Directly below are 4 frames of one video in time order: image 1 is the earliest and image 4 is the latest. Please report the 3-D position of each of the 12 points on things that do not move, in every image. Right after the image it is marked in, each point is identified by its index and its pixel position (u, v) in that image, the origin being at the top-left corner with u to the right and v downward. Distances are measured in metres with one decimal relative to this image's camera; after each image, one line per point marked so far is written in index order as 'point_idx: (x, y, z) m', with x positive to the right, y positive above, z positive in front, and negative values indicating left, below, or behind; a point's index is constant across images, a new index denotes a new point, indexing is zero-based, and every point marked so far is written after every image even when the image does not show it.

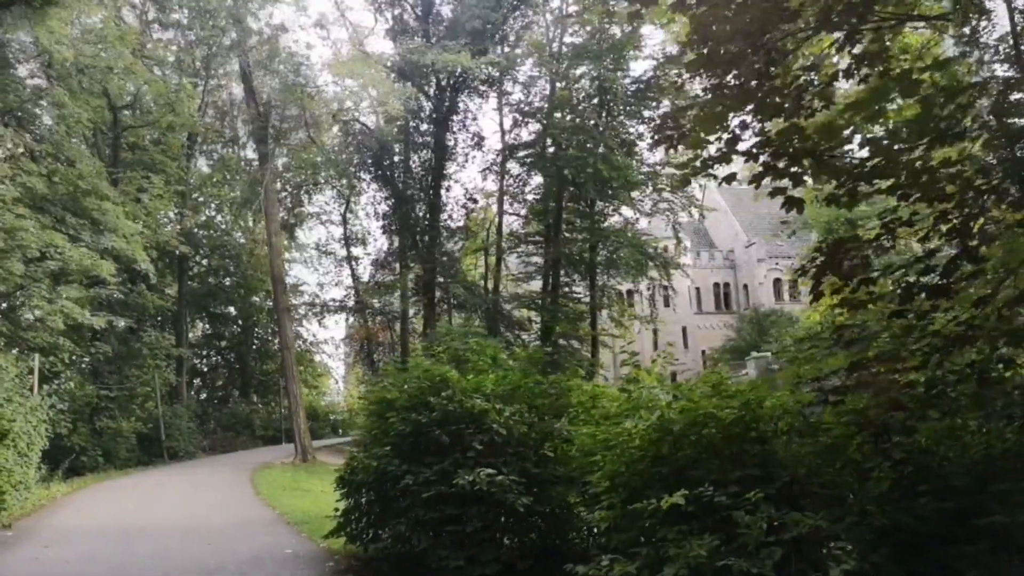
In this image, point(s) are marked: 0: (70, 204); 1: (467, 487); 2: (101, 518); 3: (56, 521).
0: (-9.8, +1.9, +18.7) m
1: (-0.3, -1.4, +5.8) m
2: (-5.9, -3.3, +11.9) m
3: (-6.4, -3.3, +11.8) m
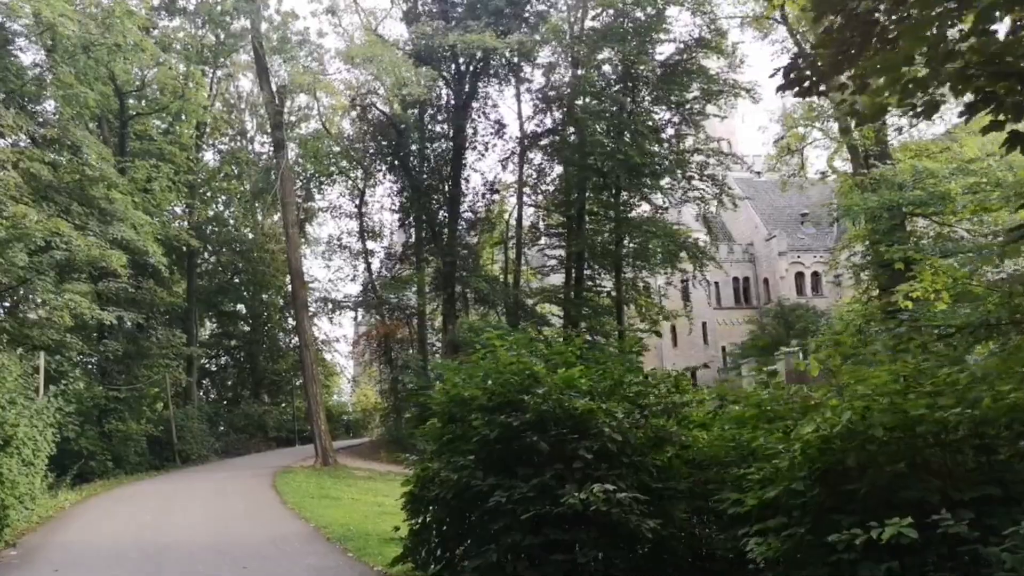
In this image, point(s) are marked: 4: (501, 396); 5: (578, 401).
0: (-9.1, +2.0, +17.6) m
1: (+0.4, -1.2, +4.7) m
2: (-5.2, -3.2, +10.8) m
3: (-5.7, -3.1, +10.7) m
4: (-0.1, -0.7, +5.4) m
5: (+0.4, -0.7, +5.1) m
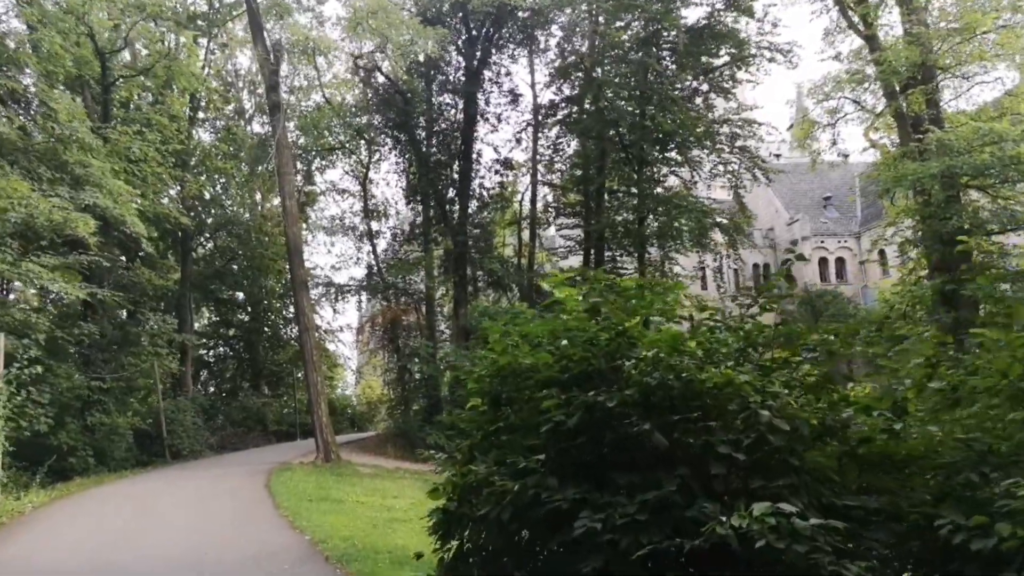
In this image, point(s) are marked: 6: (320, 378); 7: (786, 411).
0: (-8.7, +2.5, +15.8) m
1: (+0.7, -0.9, +2.9) m
2: (-4.8, -2.8, +9.0) m
3: (-5.3, -2.8, +8.9) m
4: (+0.3, -0.3, +3.6) m
5: (+0.8, -0.3, +3.2) m
6: (-4.2, -1.9, +18.2) m
7: (+1.0, -0.5, +3.2) m
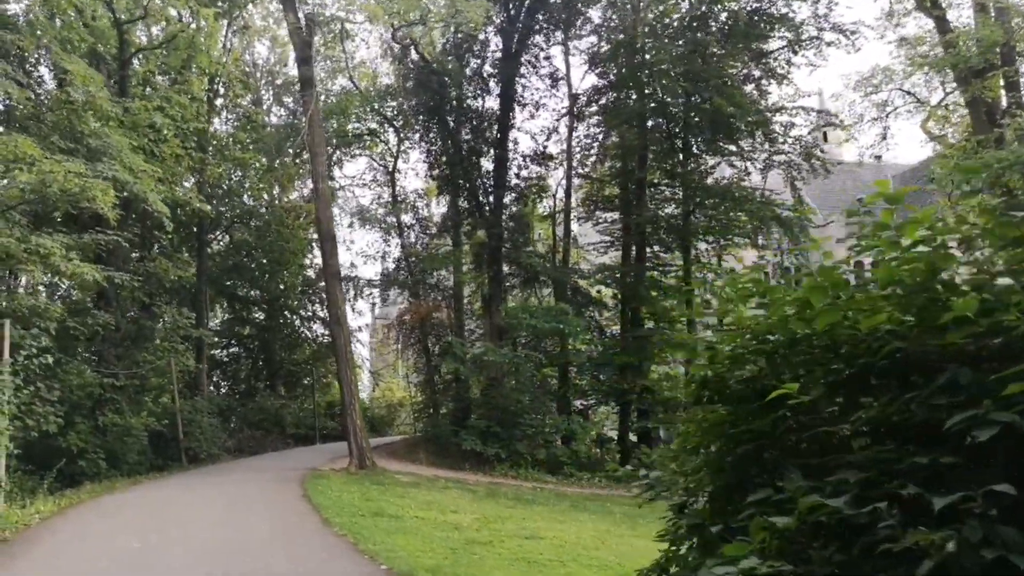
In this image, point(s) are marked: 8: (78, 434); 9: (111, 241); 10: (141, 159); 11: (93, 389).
0: (-7.7, +2.7, +14.4) m
1: (+1.7, -0.6, +1.3) m
2: (-3.8, -2.5, +7.5) m
3: (-4.3, -2.5, +7.4) m
4: (+1.2, -0.1, +2.0) m
5: (+1.7, -0.1, +1.7) m
6: (-3.2, -1.8, +16.7) m
7: (+2.0, -0.2, +1.7) m
8: (-8.6, -2.9, +16.5) m
9: (-7.0, +0.8, +14.7) m
10: (-6.6, +2.2, +15.0) m
11: (-8.6, -2.1, +17.1) m
